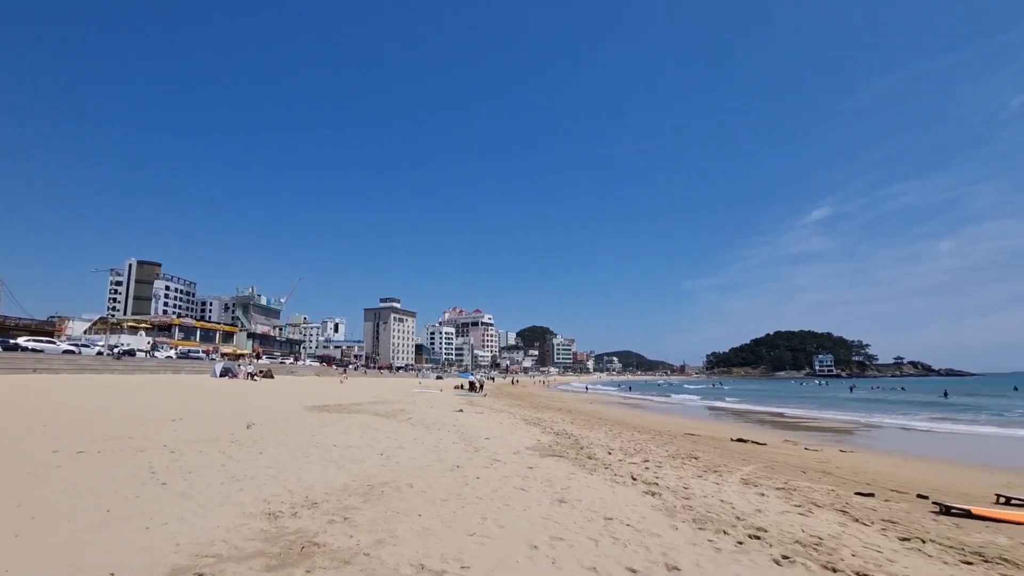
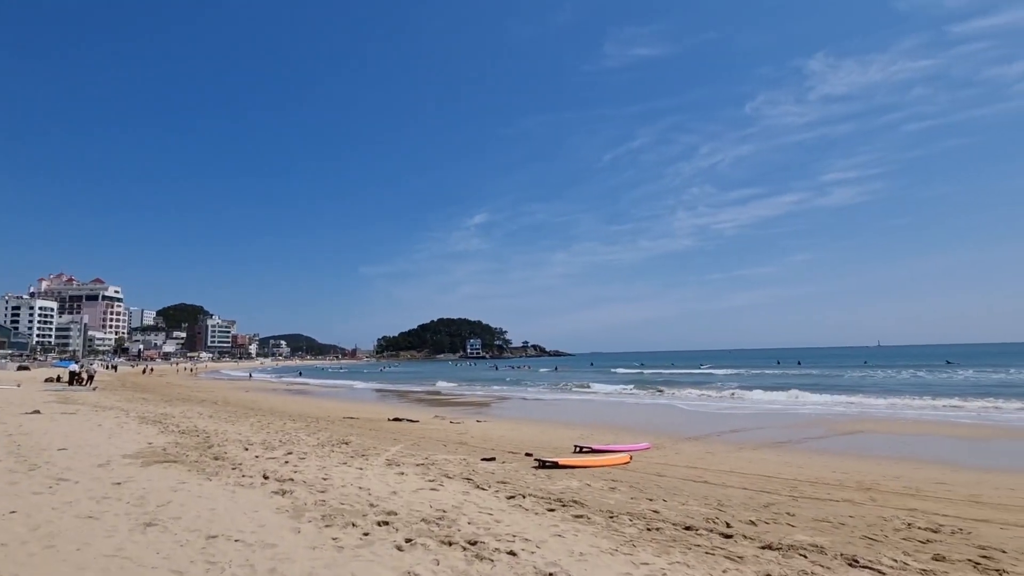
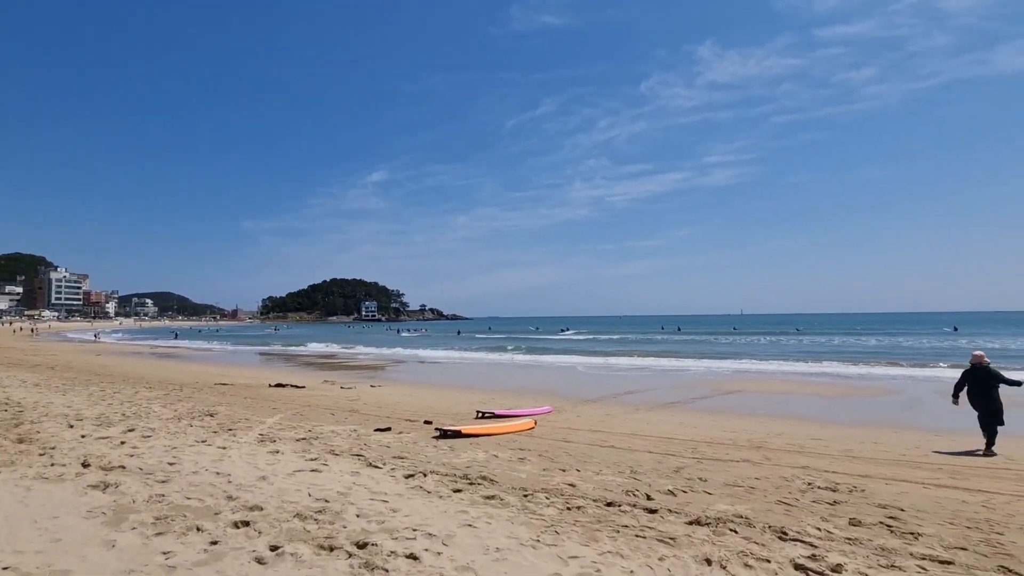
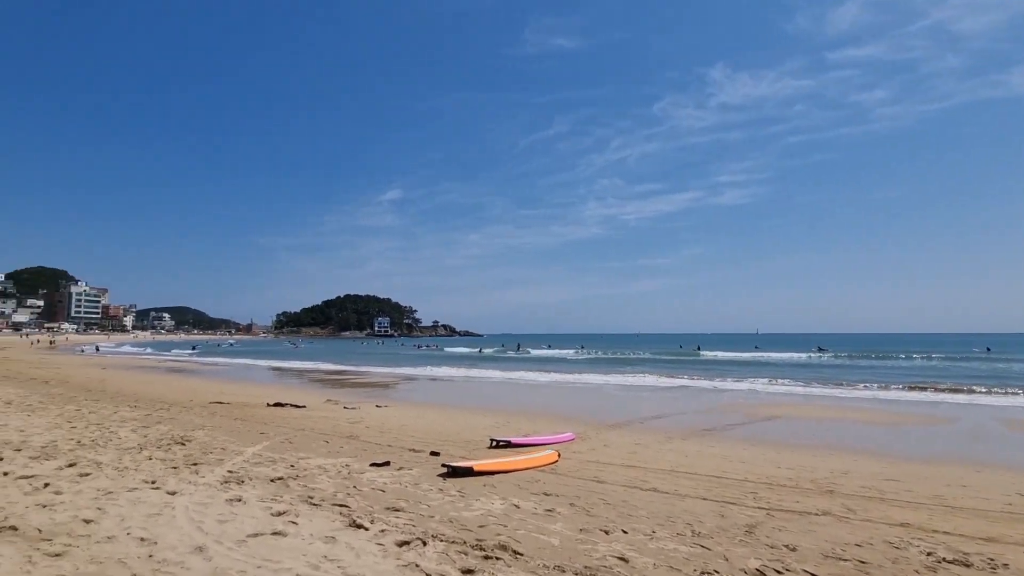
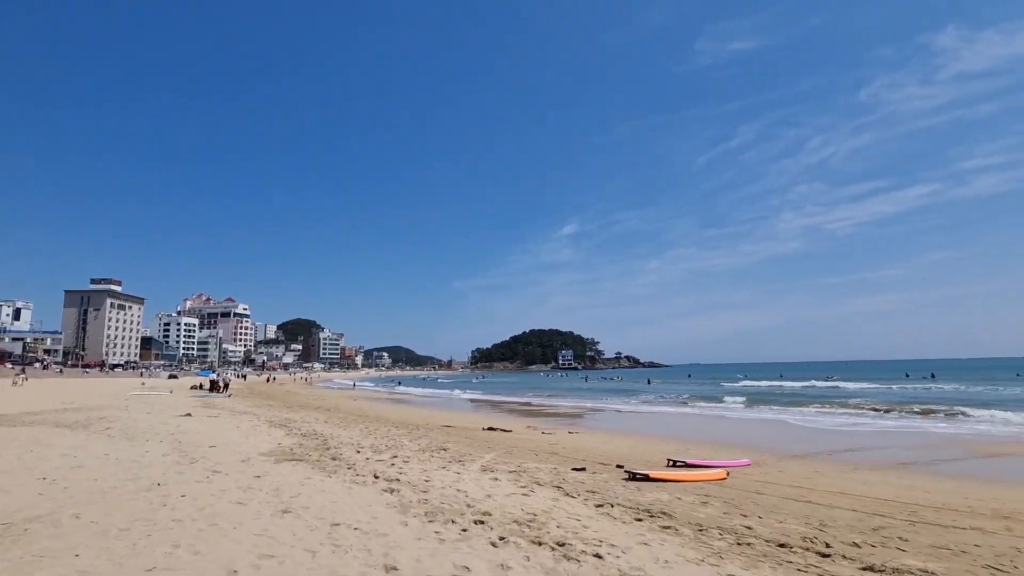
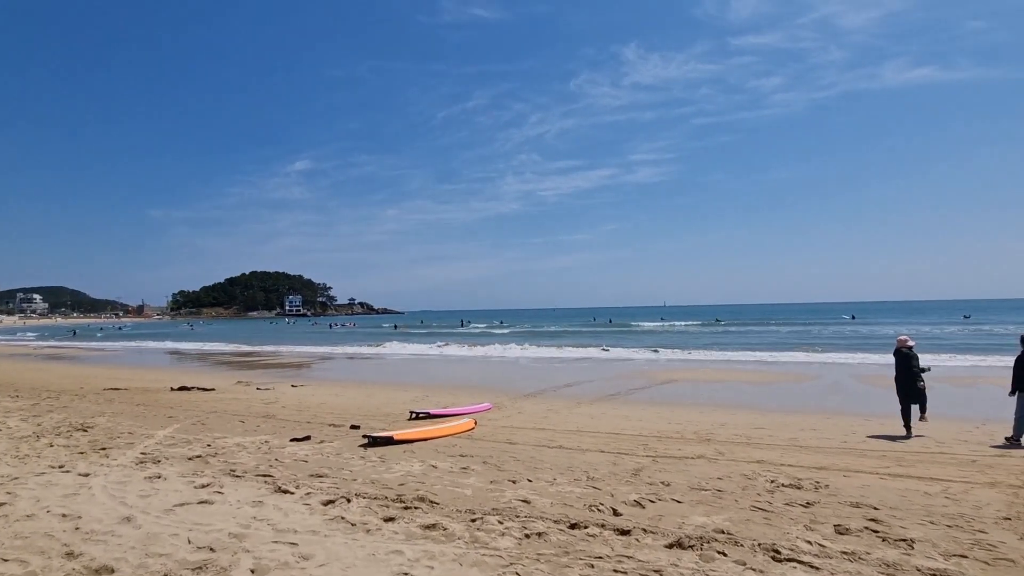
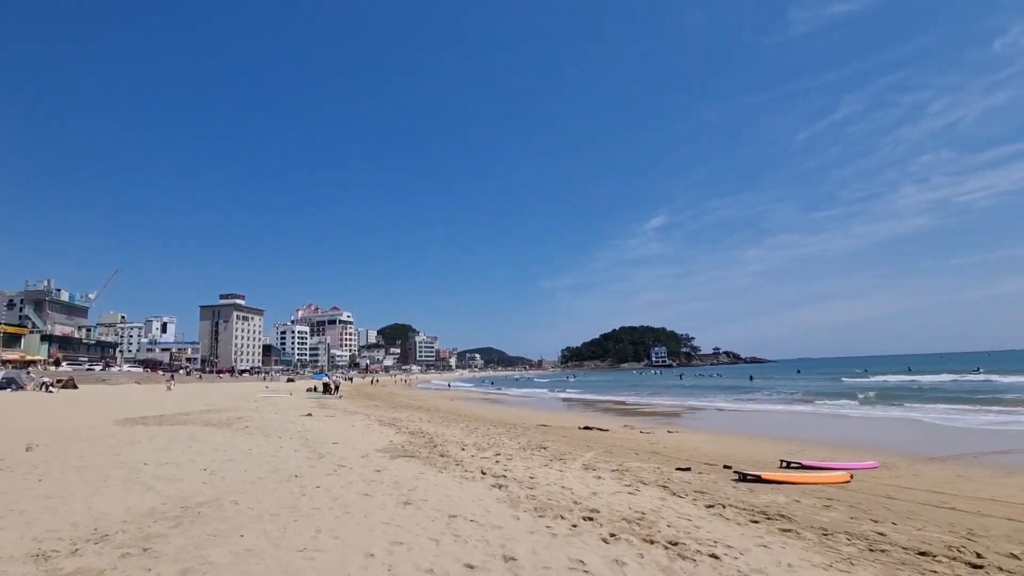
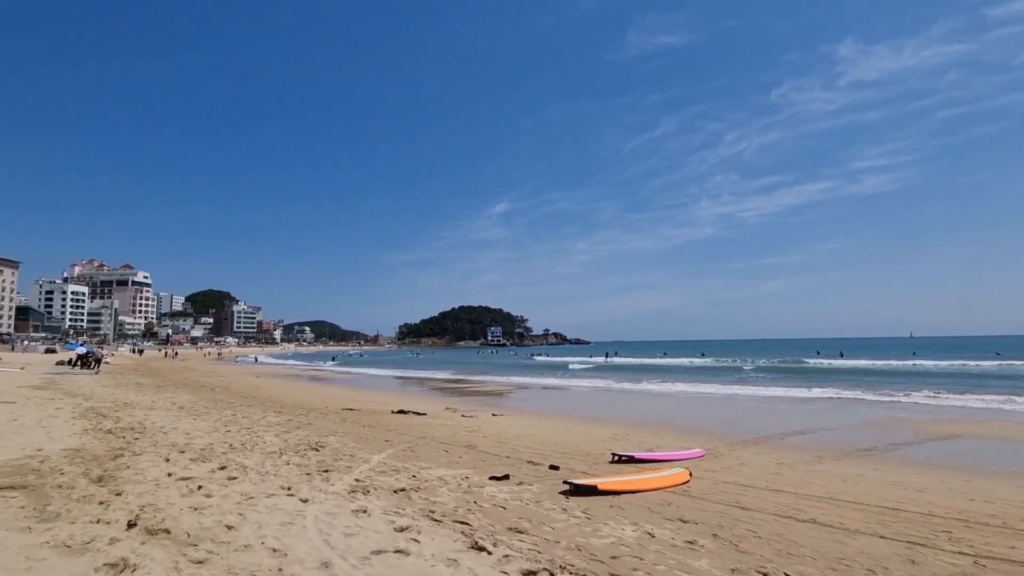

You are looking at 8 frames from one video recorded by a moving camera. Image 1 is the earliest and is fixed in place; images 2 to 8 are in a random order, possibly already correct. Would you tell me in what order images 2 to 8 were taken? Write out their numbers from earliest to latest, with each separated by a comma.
7, 5, 2, 3, 6, 4, 8
